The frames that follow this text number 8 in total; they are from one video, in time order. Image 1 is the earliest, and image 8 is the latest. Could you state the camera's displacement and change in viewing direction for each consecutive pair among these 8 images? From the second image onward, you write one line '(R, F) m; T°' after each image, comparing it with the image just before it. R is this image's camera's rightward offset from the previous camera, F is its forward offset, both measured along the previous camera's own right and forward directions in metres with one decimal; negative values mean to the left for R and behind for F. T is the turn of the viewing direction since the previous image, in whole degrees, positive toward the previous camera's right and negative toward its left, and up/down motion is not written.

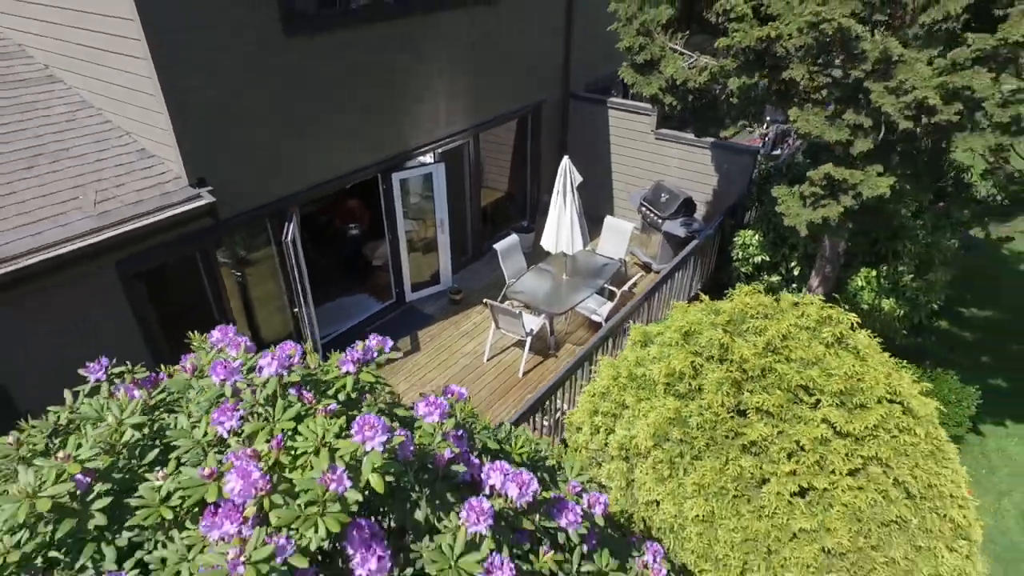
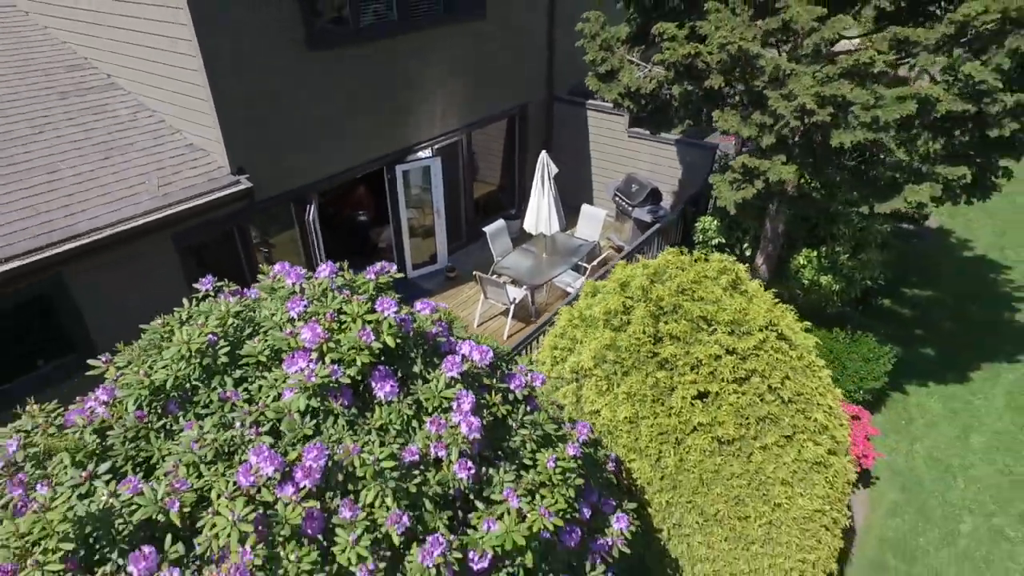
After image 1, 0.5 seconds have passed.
(+0.2, -1.3) m; 0°
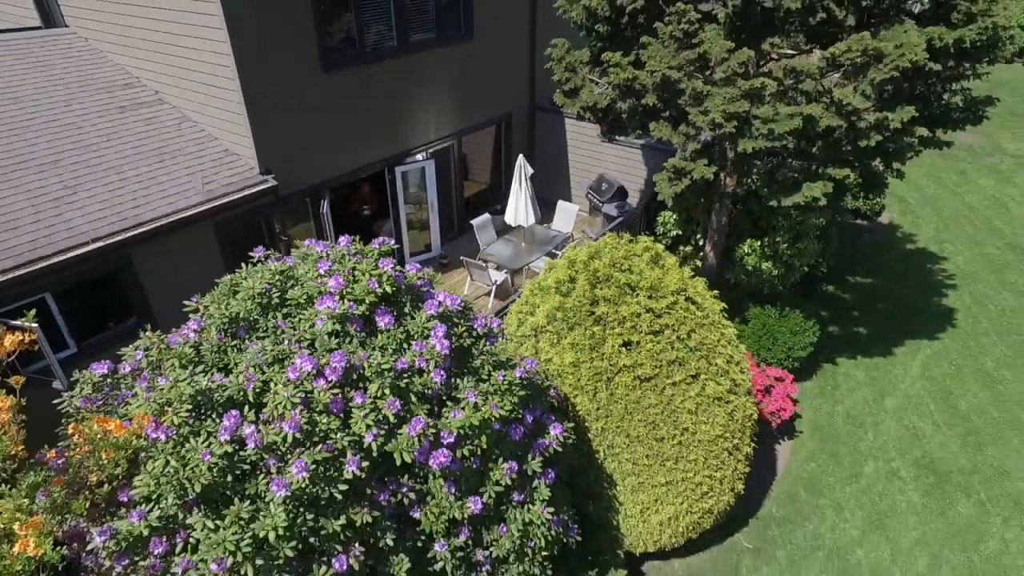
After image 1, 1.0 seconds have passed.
(+0.3, -1.5) m; 0°
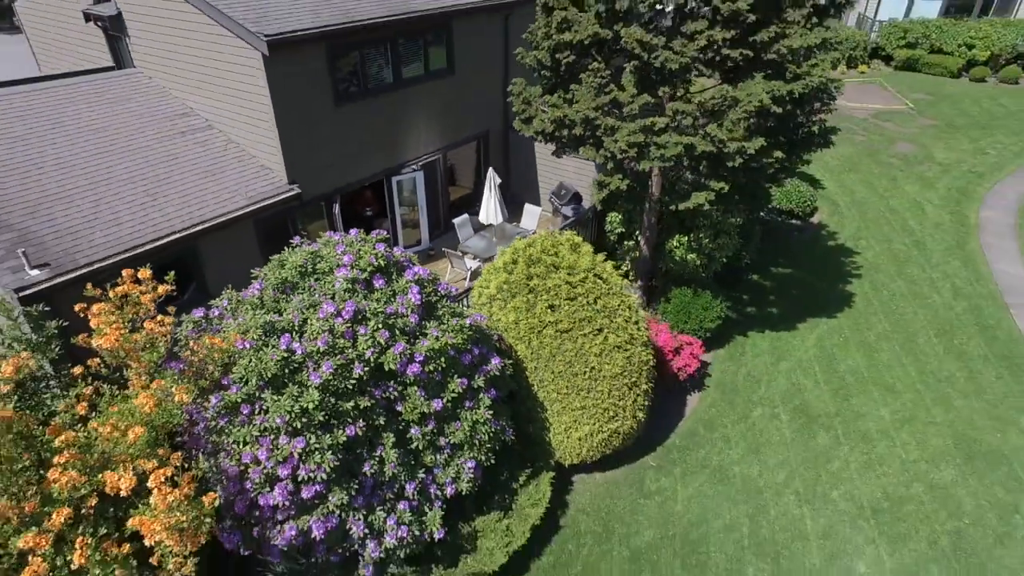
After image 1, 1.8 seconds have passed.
(+0.6, -2.6) m; 0°
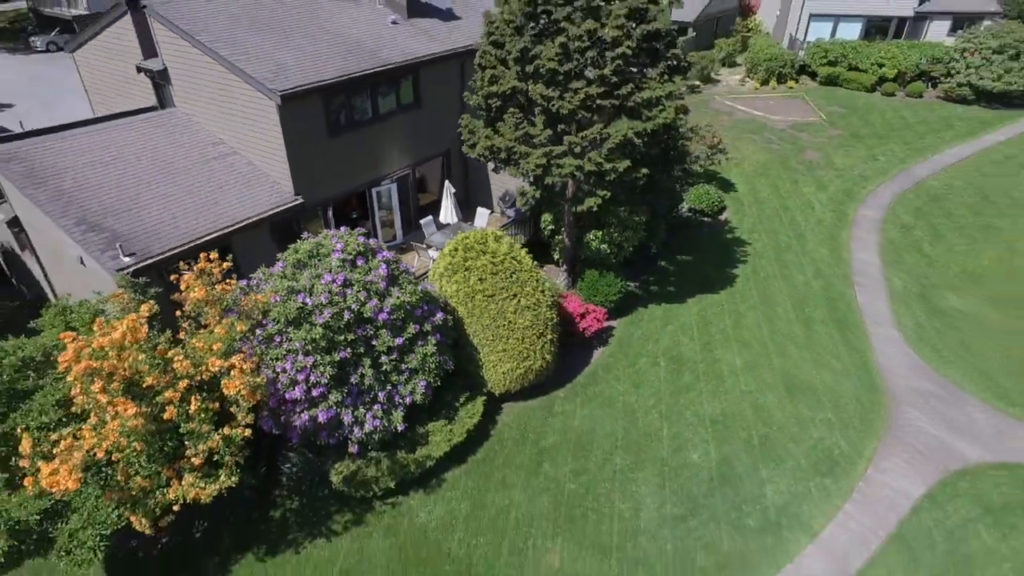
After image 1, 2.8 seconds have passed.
(+1.0, -4.0) m; +1°
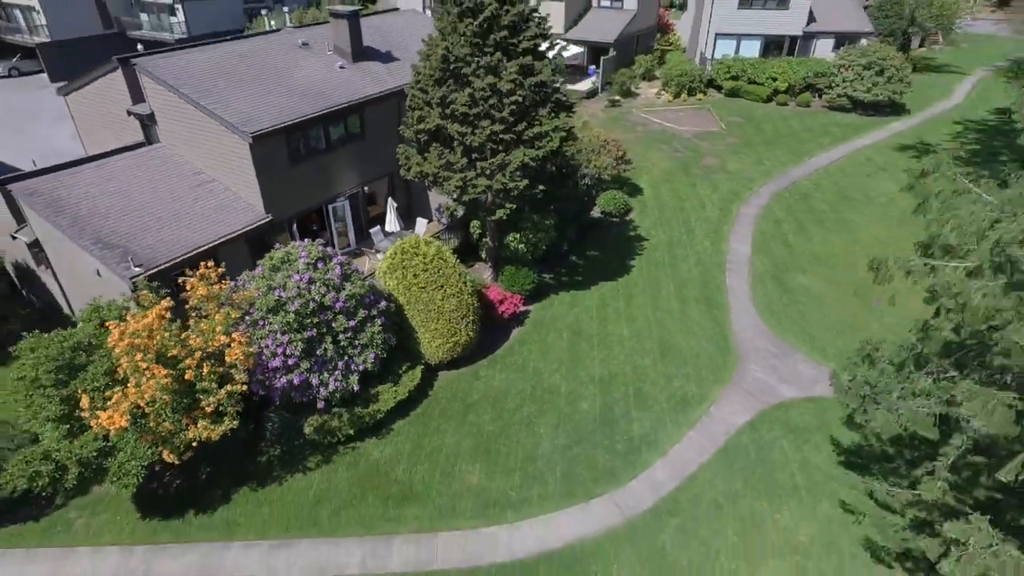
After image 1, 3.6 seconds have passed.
(+1.0, -4.0) m; +3°
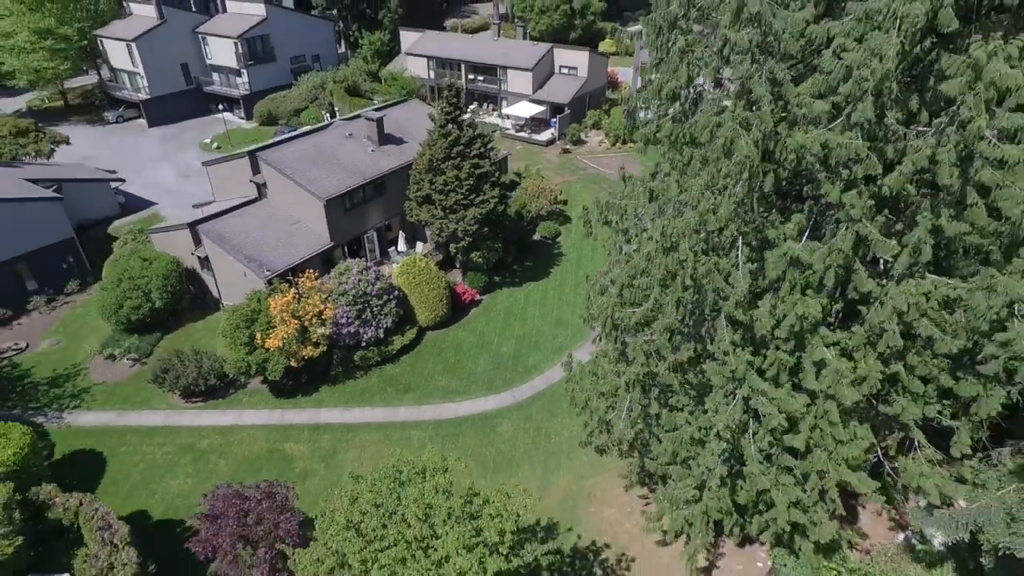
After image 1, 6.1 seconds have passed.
(+2.8, -13.9) m; -1°
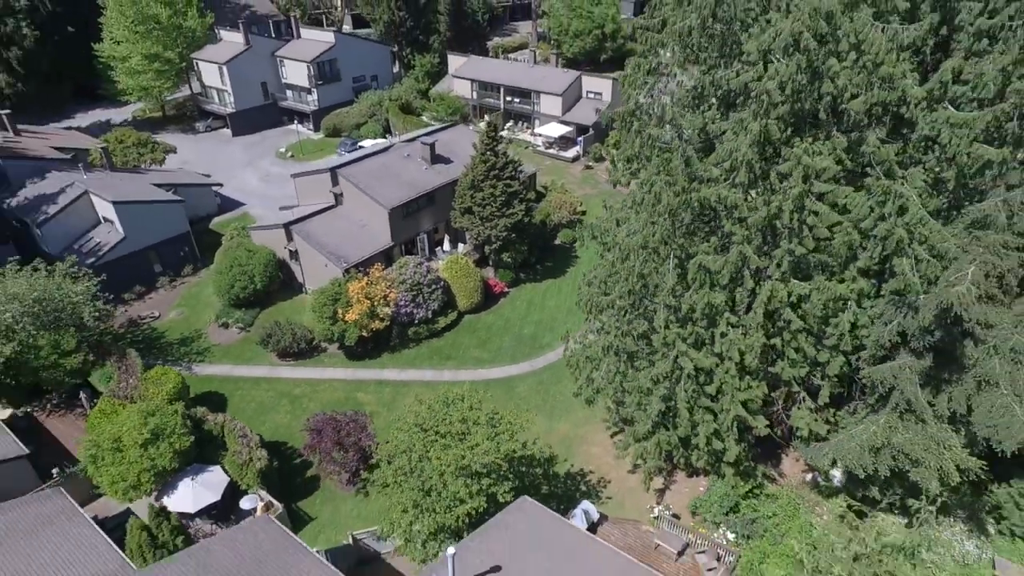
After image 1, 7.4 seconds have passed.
(+0.9, -8.1) m; -3°
